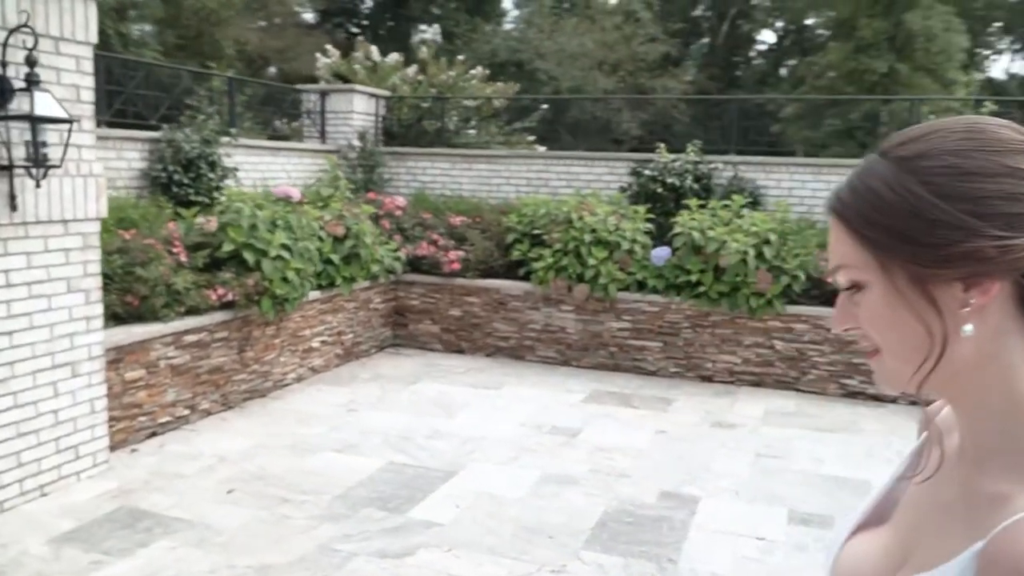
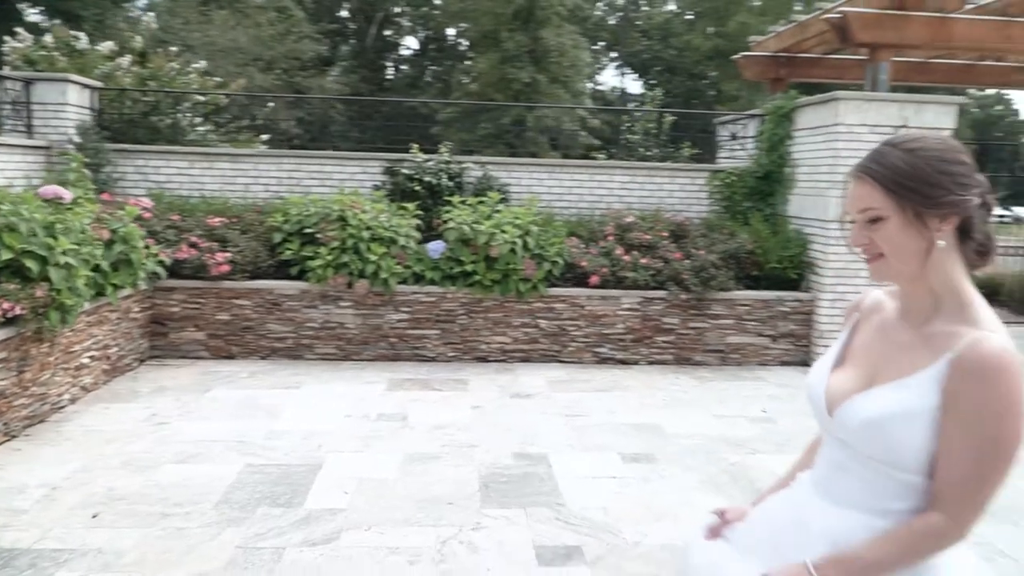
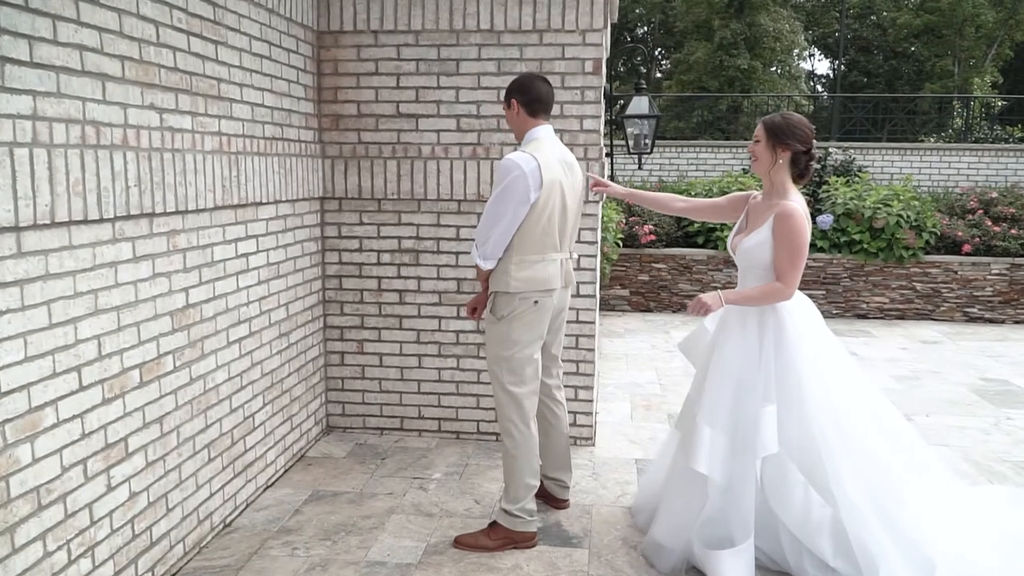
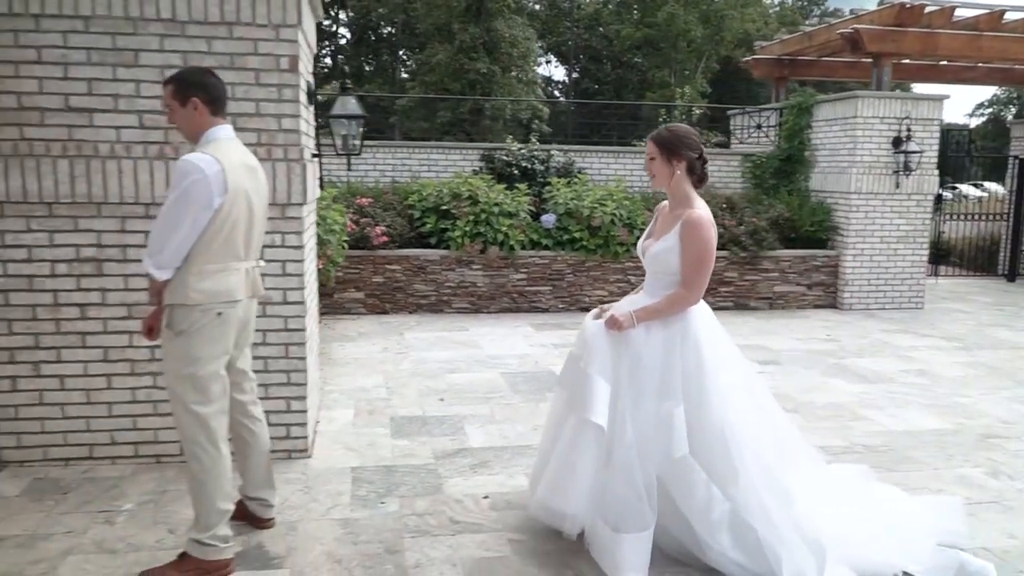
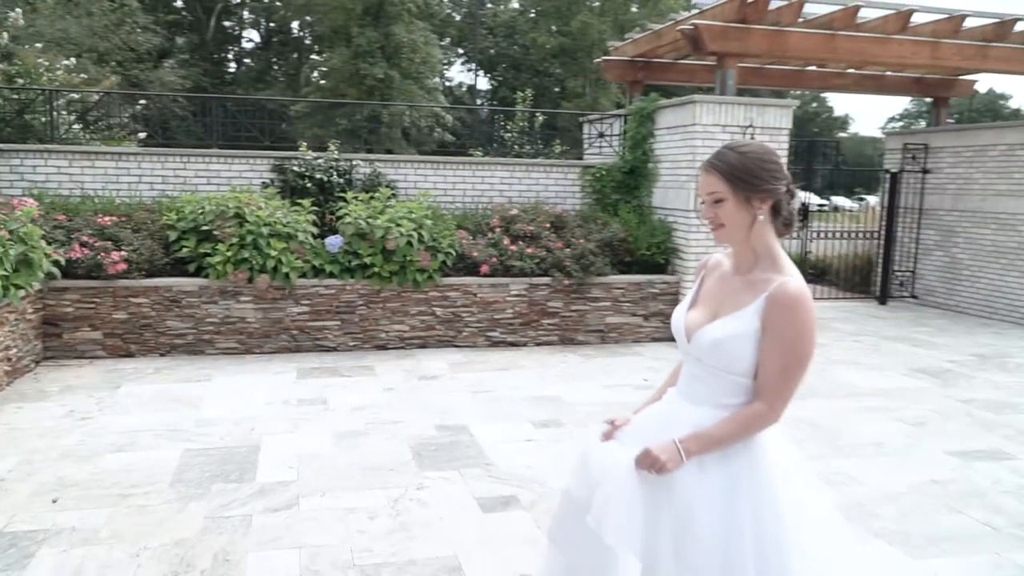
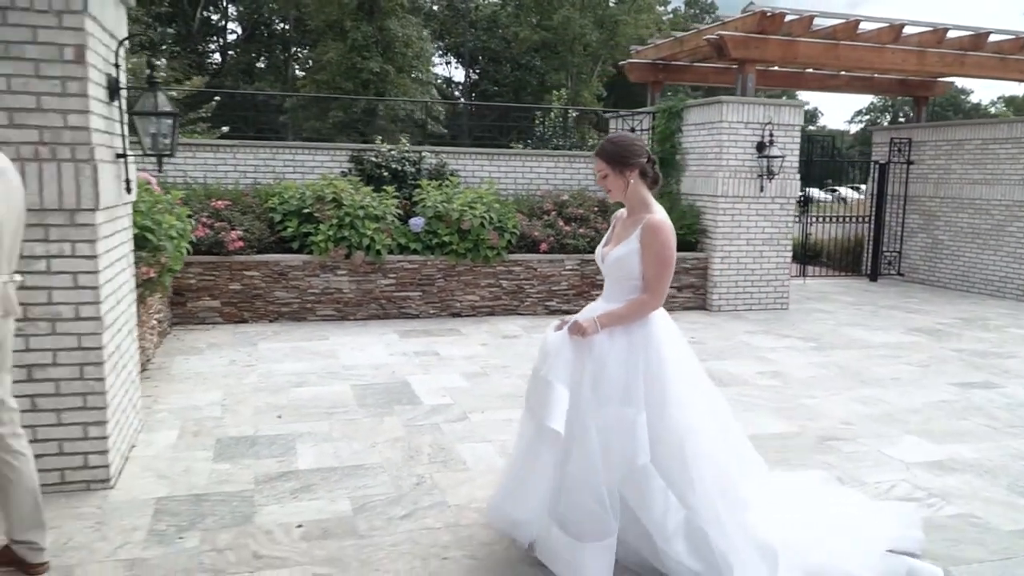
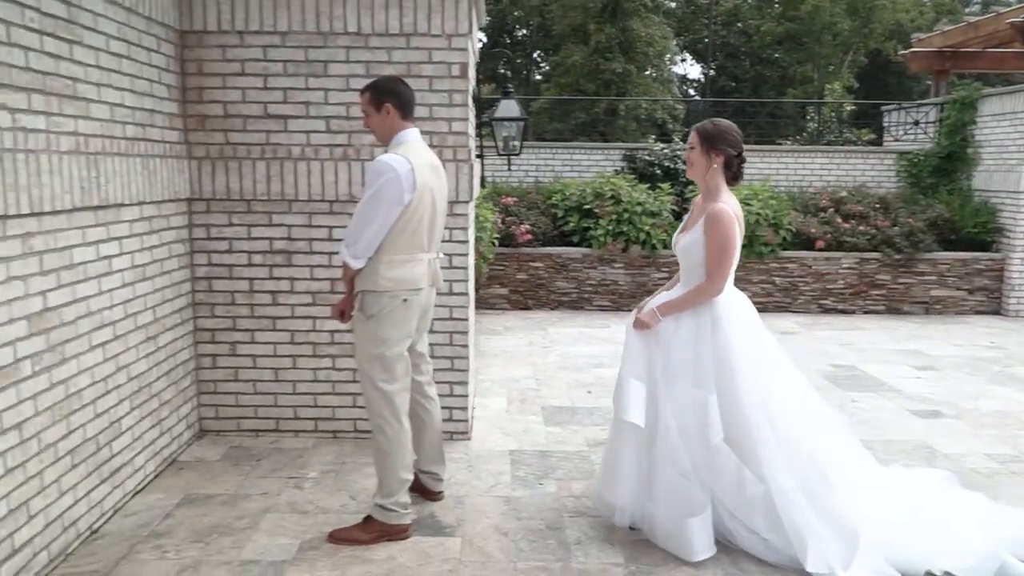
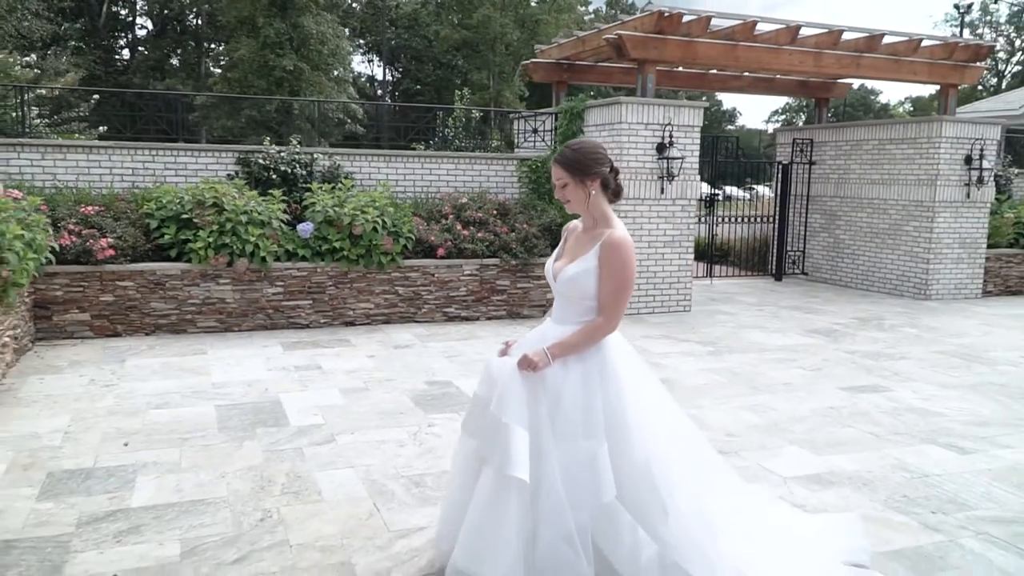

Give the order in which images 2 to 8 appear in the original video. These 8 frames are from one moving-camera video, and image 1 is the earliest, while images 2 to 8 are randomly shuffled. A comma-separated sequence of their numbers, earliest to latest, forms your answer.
2, 5, 8, 6, 4, 7, 3
